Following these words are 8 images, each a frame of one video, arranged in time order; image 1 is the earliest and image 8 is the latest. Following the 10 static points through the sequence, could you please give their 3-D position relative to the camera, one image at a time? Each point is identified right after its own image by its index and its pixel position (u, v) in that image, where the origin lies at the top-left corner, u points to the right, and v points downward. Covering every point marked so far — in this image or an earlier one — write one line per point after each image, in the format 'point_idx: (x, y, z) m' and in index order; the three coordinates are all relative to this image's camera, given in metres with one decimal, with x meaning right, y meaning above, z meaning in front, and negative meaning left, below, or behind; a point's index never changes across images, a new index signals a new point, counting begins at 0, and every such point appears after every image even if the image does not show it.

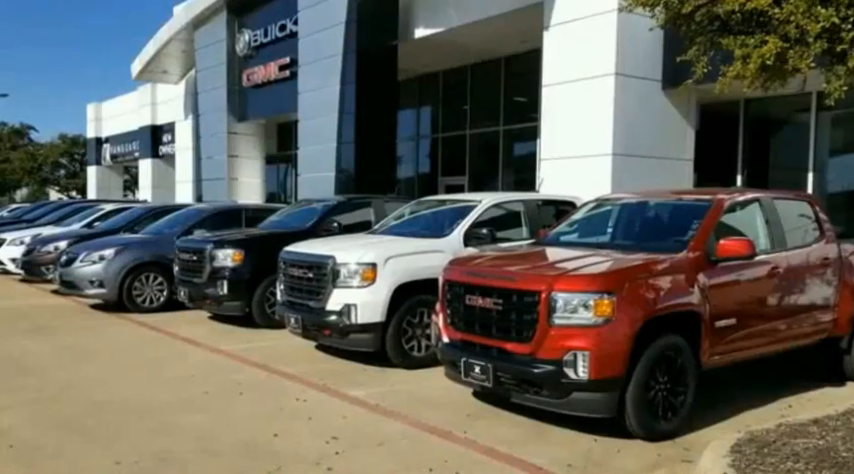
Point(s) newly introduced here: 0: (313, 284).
0: (-1.2, -0.5, +7.7) m
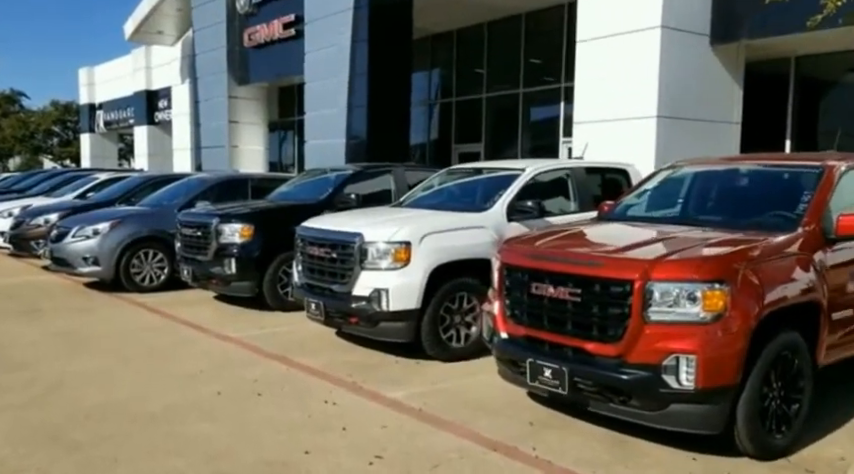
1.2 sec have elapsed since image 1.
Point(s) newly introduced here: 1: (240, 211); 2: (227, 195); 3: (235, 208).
0: (-0.8, -0.3, +6.7) m
1: (-2.4, +0.3, +9.3) m
2: (-3.2, +0.6, +11.8) m
3: (-2.6, +0.4, +9.7) m
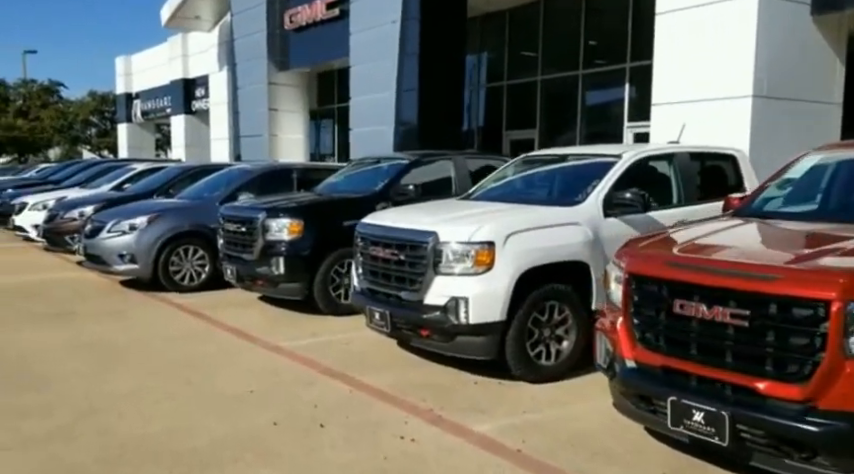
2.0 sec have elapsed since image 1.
0: (-0.2, -0.3, +5.8) m
1: (-1.6, +0.4, +8.4) m
2: (-2.4, +0.7, +10.9) m
3: (-1.8, +0.4, +8.9) m
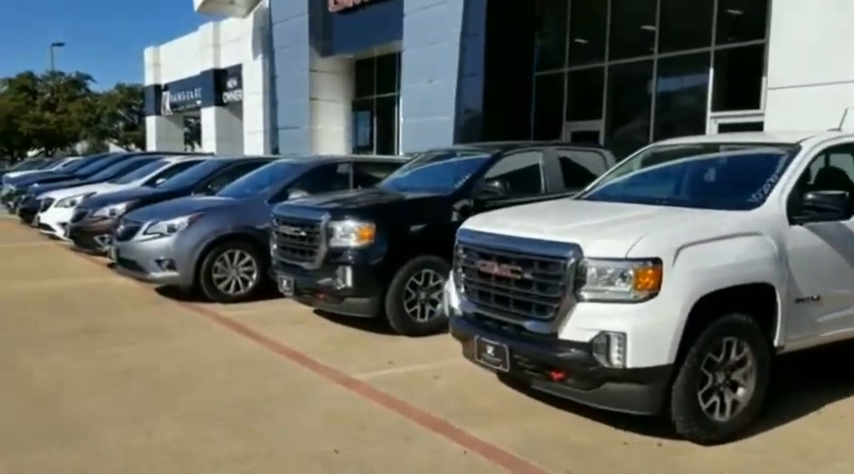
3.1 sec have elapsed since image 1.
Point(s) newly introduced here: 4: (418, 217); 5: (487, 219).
0: (+0.6, -0.3, +4.5) m
1: (-0.7, +0.3, +7.1) m
2: (-1.4, +0.7, +9.7) m
3: (-0.9, +0.4, +7.6) m
4: (-0.1, +0.2, +7.0) m
5: (+0.4, +0.1, +5.1) m
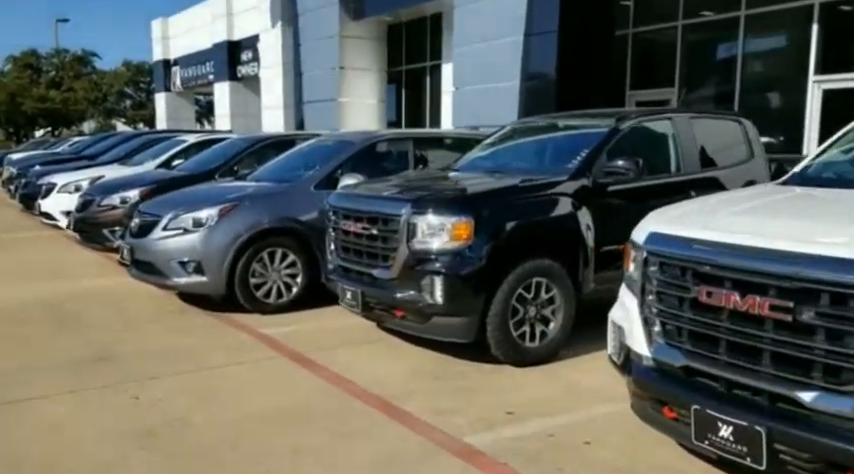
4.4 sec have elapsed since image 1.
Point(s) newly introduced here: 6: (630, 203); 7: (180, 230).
0: (+1.4, -0.4, +2.7) m
1: (+0.1, +0.3, +5.4) m
2: (-0.5, +0.8, +7.9) m
3: (0.0, +0.4, +5.8) m
4: (+0.7, +0.2, +5.3) m
5: (+1.2, +0.1, +3.3) m
6: (+1.6, +0.3, +5.8) m
7: (-2.3, +0.1, +6.9) m
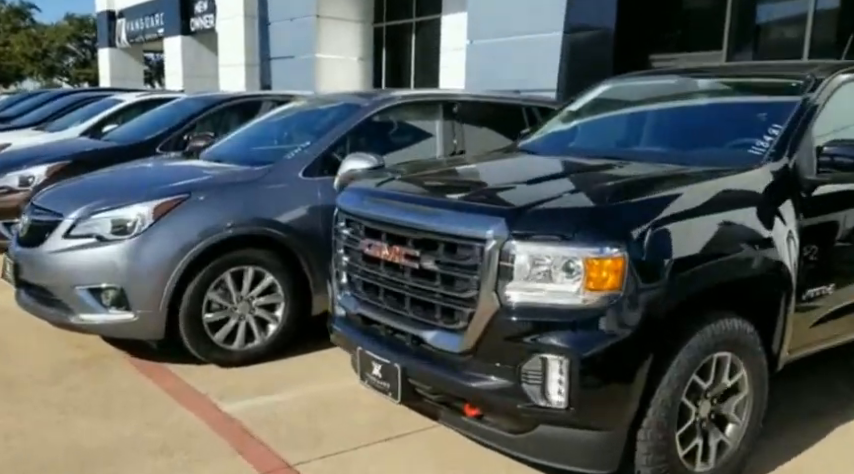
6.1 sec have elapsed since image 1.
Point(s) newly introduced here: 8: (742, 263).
0: (+2.0, -0.7, +0.5) m
1: (+0.5, +0.2, +3.0) m
2: (-0.3, +0.7, +5.5) m
3: (+0.3, +0.3, +3.5) m
4: (+1.1, 0.0, +2.9) m
5: (+1.7, -0.2, +1.0) m
6: (+2.0, +0.1, +3.5) m
7: (-2.0, 0.0, +4.4) m
8: (+1.4, -0.1, +3.1) m
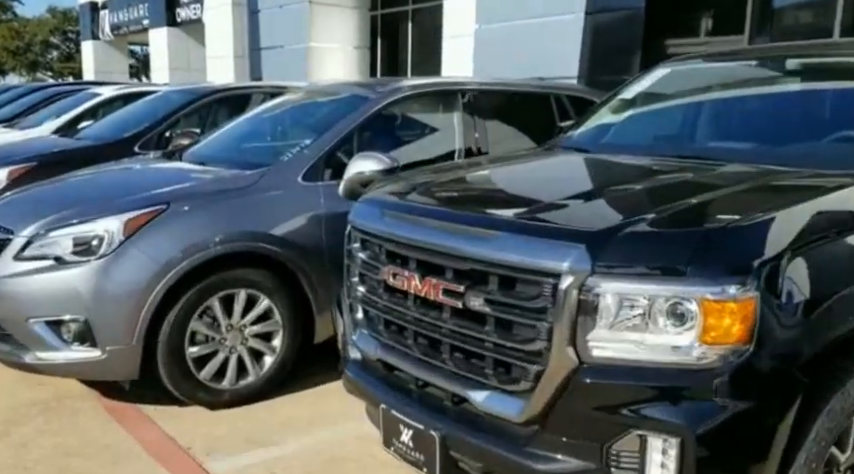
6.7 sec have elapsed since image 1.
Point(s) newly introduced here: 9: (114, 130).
0: (+2.1, -0.8, -0.2) m
1: (+0.7, +0.1, +2.2) m
2: (-0.2, +0.6, +4.7) m
3: (+0.5, +0.2, +2.7) m
4: (+1.3, -0.1, +2.2) m
5: (+1.9, -0.3, +0.3) m
6: (+2.1, 0.0, +2.8) m
7: (-1.9, -0.1, +3.6) m
8: (+1.6, -0.2, +2.4) m
9: (-3.1, +1.1, +7.2) m
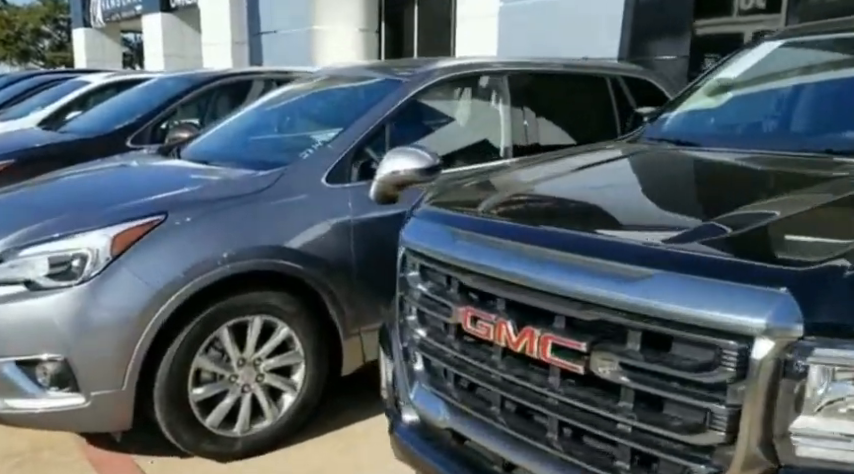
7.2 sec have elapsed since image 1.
0: (+2.4, -0.9, -0.9) m
1: (+0.9, 0.0, +1.6) m
2: (+0.1, +0.6, +4.0) m
3: (+0.7, +0.1, +2.0) m
4: (+1.5, -0.1, +1.5) m
5: (+2.1, -0.4, -0.4) m
6: (+2.3, 0.0, +2.1) m
7: (-1.6, -0.2, +2.9) m
8: (+1.8, -0.3, +1.7) m
9: (-2.9, +1.0, +6.5) m
